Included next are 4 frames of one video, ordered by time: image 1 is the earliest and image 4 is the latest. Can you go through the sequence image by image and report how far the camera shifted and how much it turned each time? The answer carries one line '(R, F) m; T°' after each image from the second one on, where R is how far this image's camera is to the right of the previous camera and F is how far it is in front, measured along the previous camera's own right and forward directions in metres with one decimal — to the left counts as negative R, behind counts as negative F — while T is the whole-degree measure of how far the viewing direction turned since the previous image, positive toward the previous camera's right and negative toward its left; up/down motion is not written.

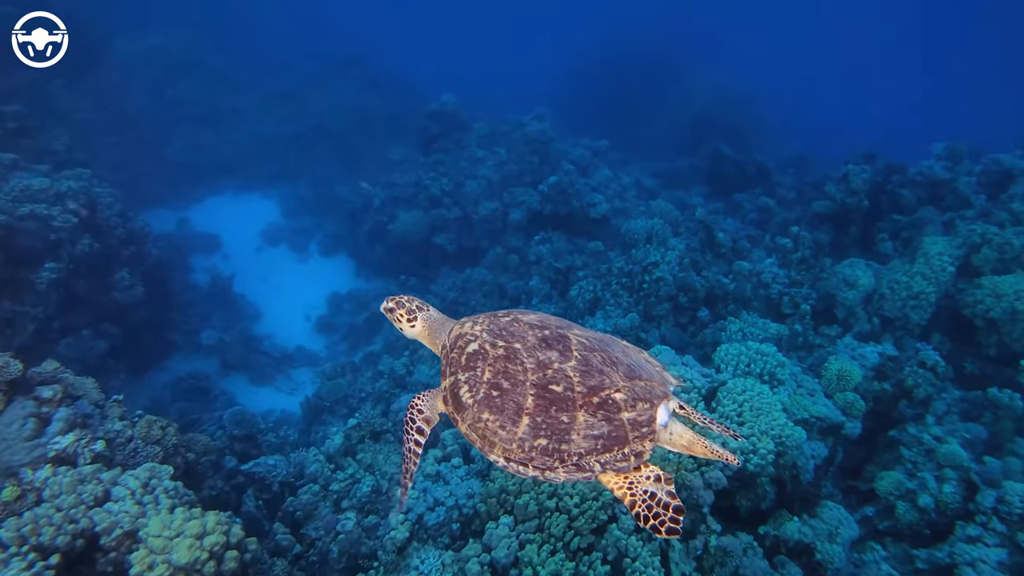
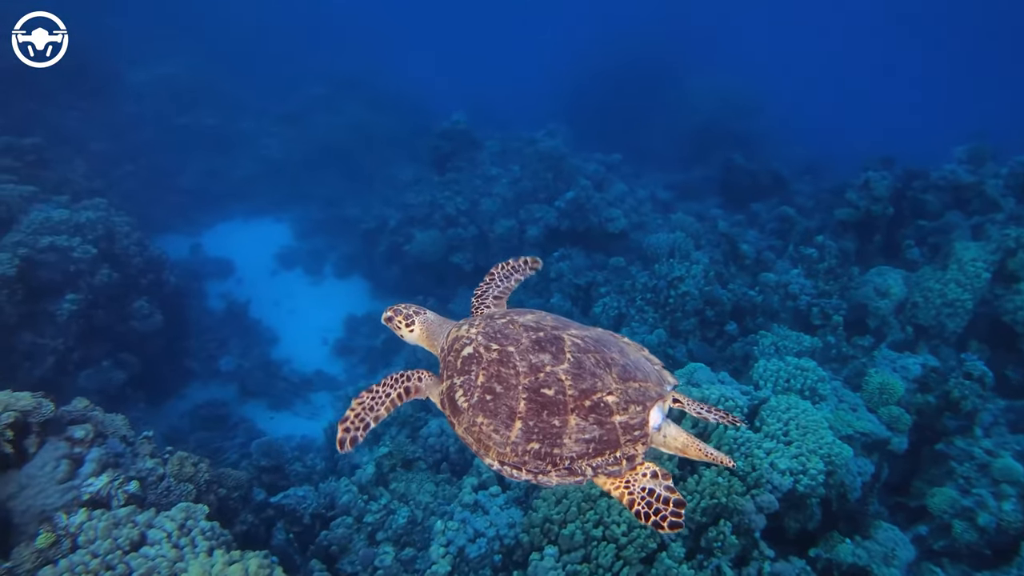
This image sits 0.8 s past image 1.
(-0.3, +0.2) m; 0°
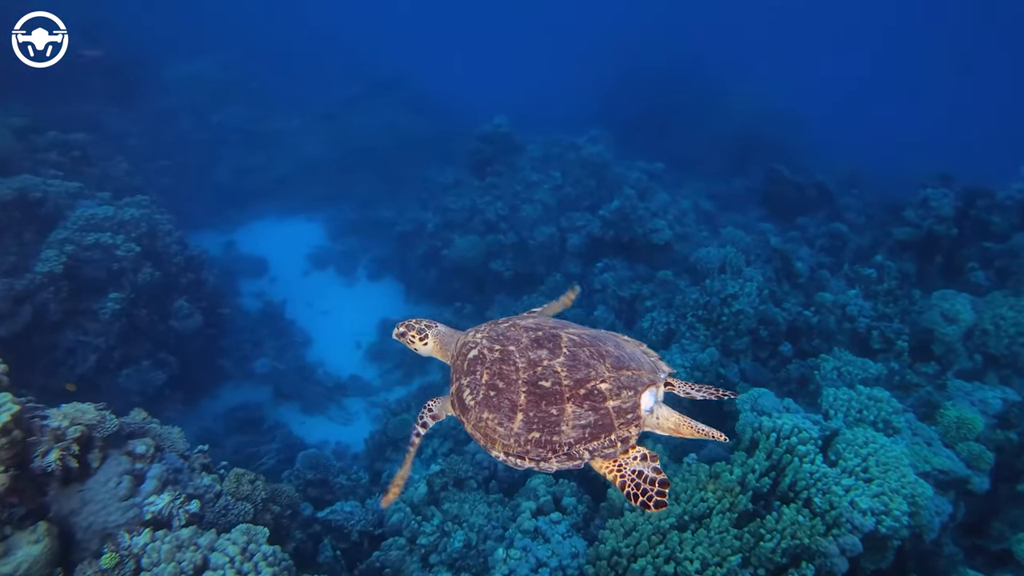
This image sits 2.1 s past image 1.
(-0.6, +0.3) m; -1°
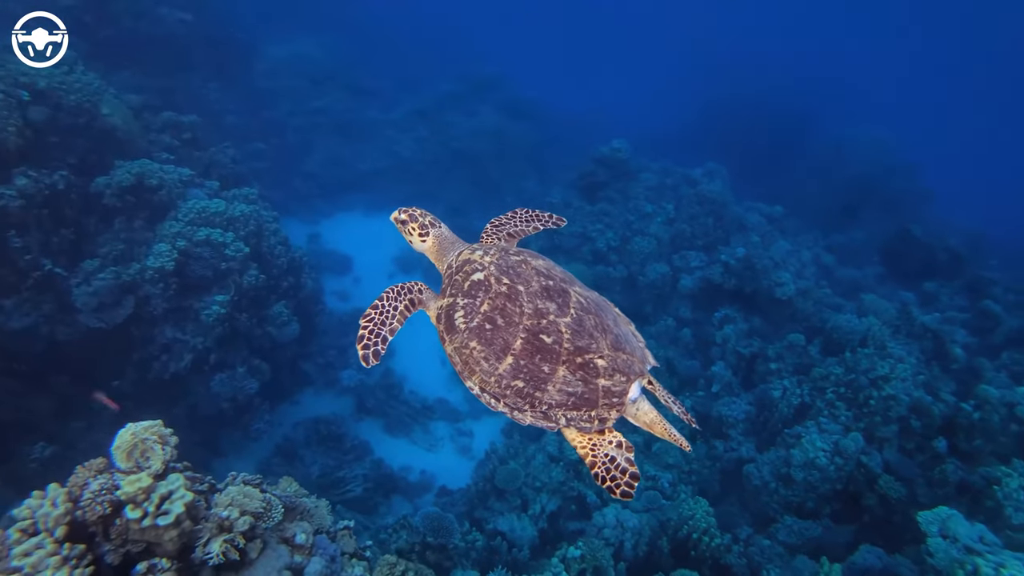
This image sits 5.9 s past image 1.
(-1.5, +0.8) m; -3°
